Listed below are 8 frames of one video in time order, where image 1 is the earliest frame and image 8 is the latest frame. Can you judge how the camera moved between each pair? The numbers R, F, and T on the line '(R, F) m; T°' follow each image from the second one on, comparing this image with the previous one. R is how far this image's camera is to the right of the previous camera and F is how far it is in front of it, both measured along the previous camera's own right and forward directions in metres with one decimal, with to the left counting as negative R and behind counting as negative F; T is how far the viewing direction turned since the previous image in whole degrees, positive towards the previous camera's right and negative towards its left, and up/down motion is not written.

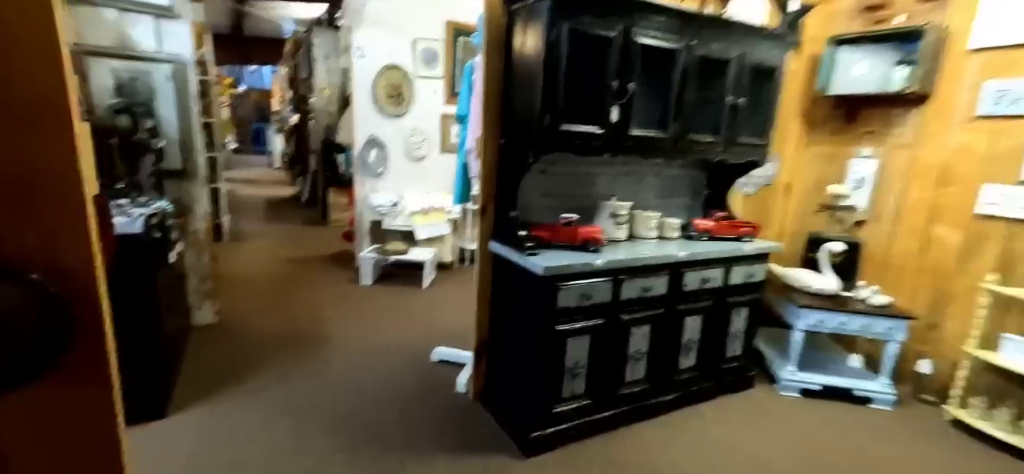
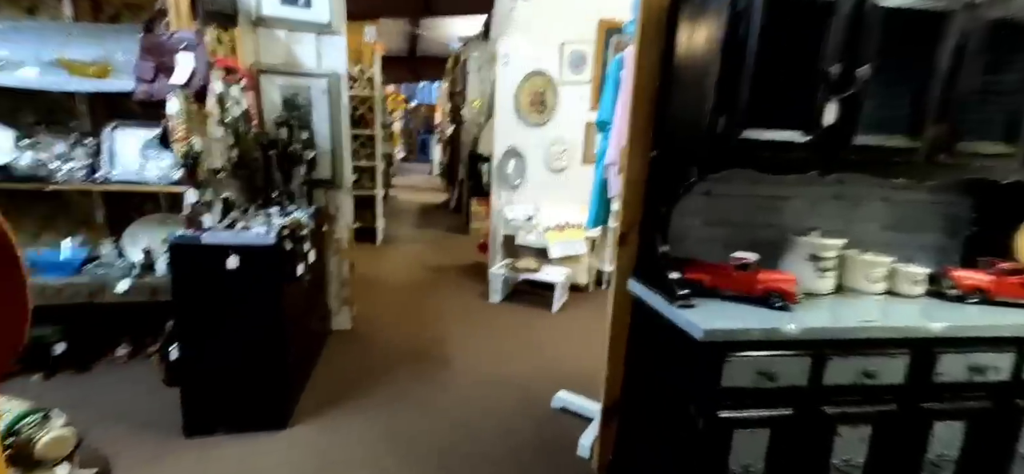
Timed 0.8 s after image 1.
(0.0, +0.2) m; -17°
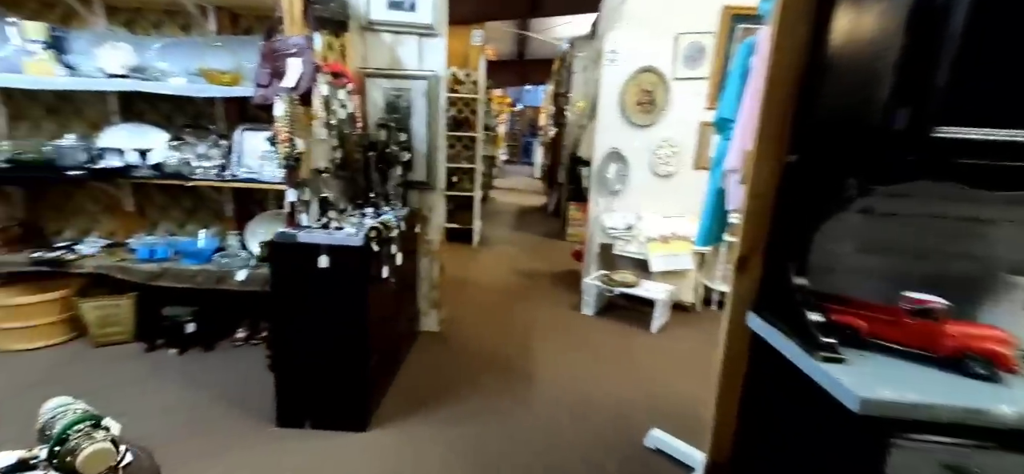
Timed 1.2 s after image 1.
(0.0, +0.1) m; -12°
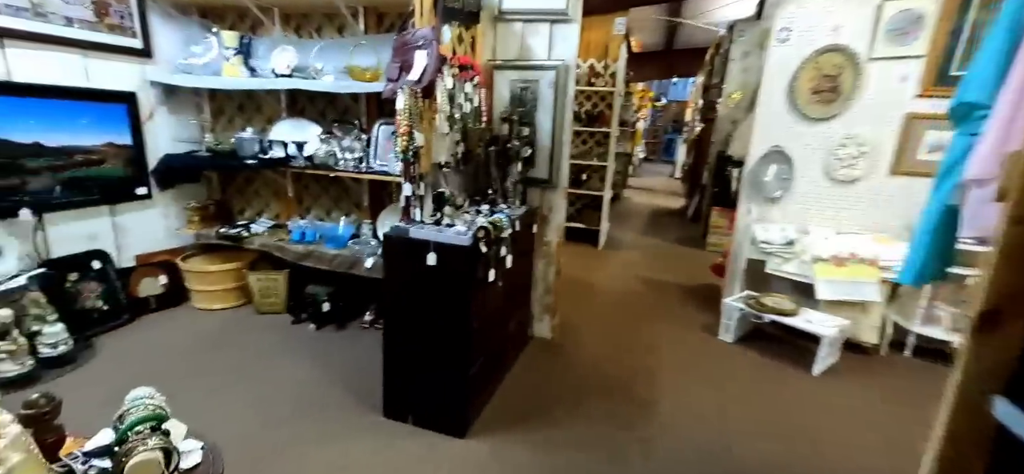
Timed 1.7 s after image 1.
(0.0, +0.2) m; -16°
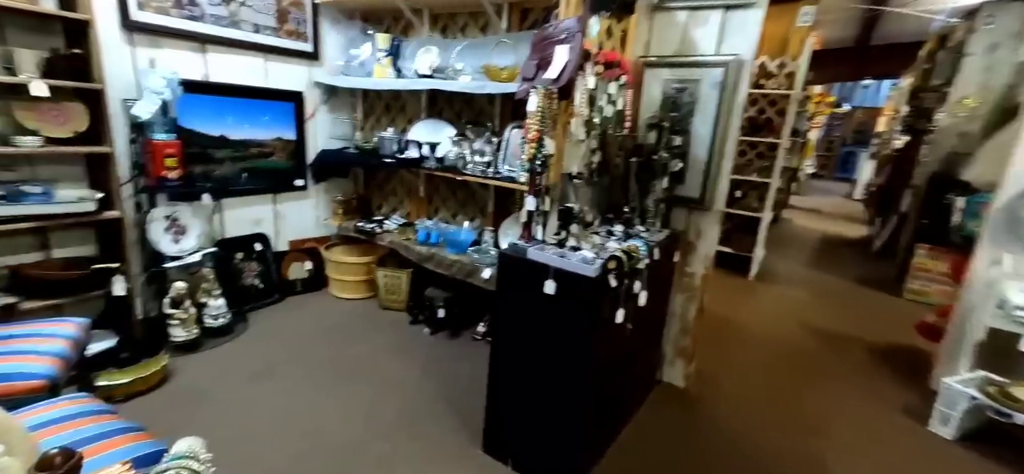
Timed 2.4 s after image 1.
(0.0, +0.2) m; -15°
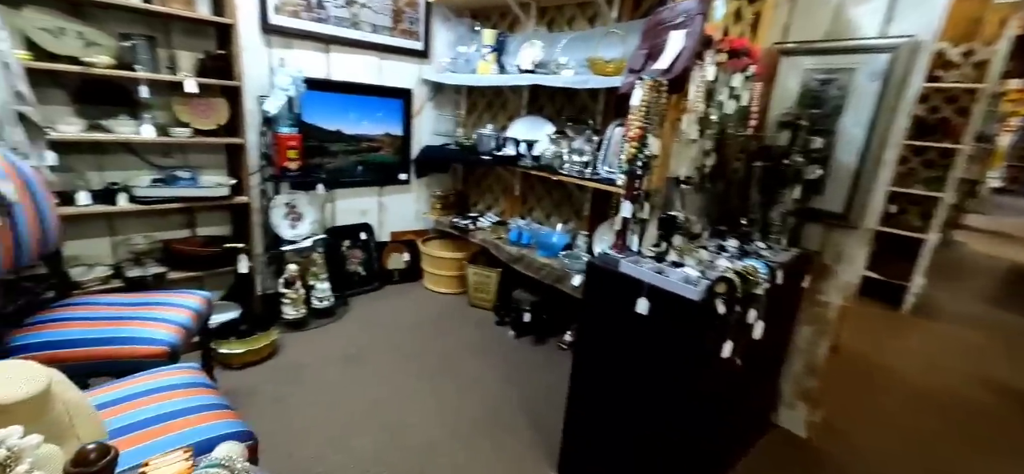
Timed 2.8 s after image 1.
(+0.1, +0.2) m; -13°
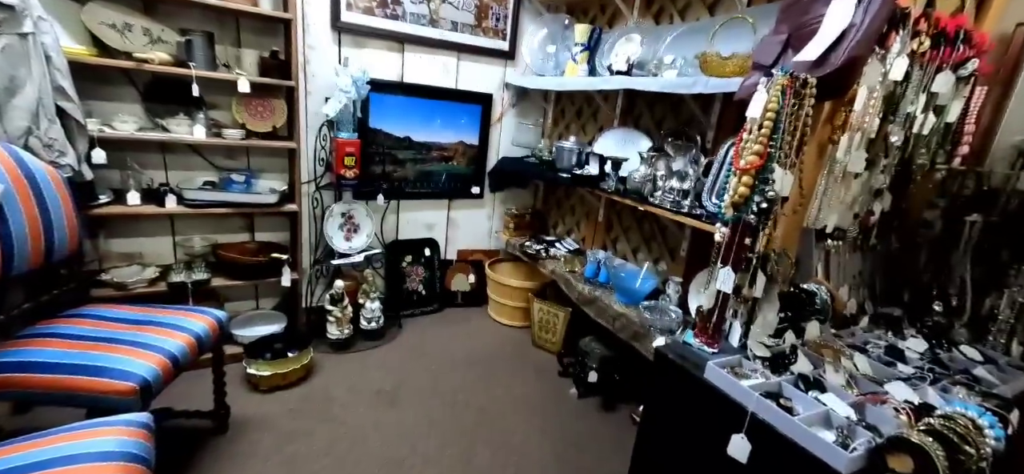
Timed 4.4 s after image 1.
(+0.2, +0.5) m; -14°
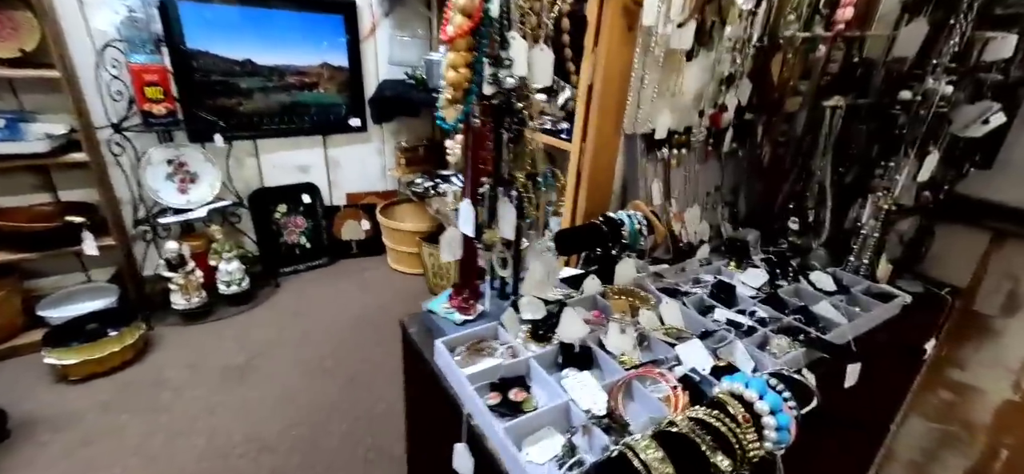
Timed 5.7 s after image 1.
(+0.5, +0.4) m; +3°
